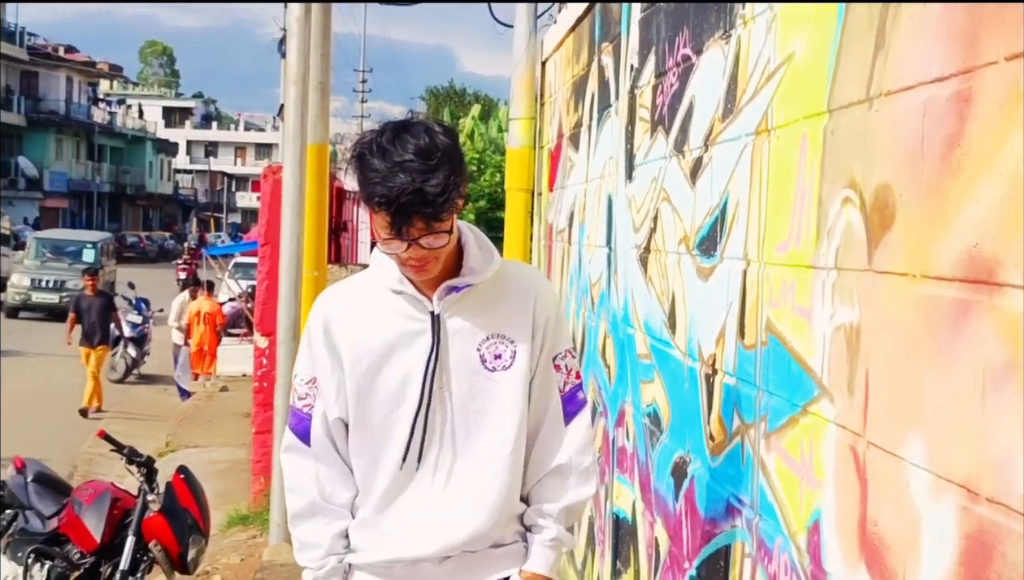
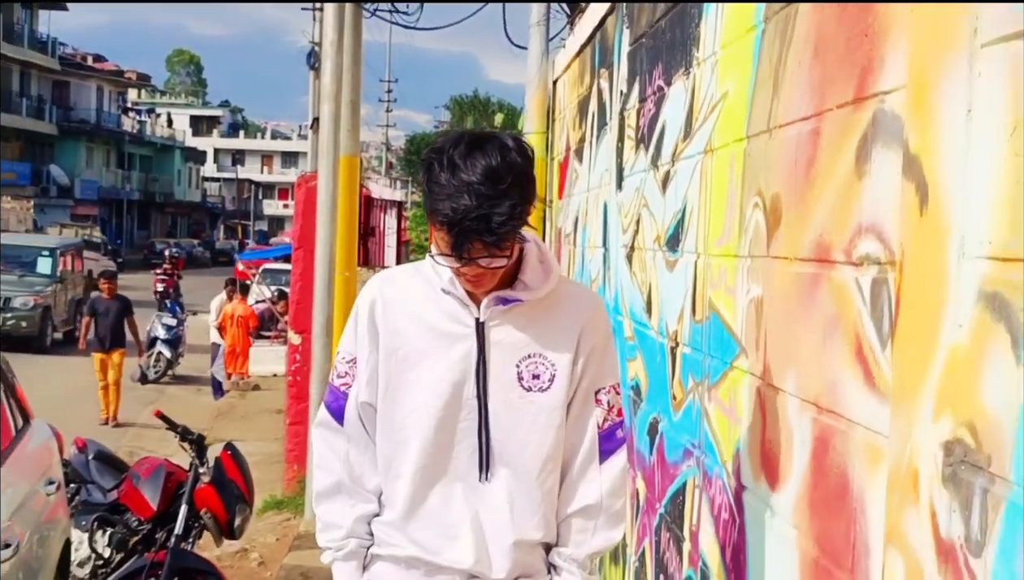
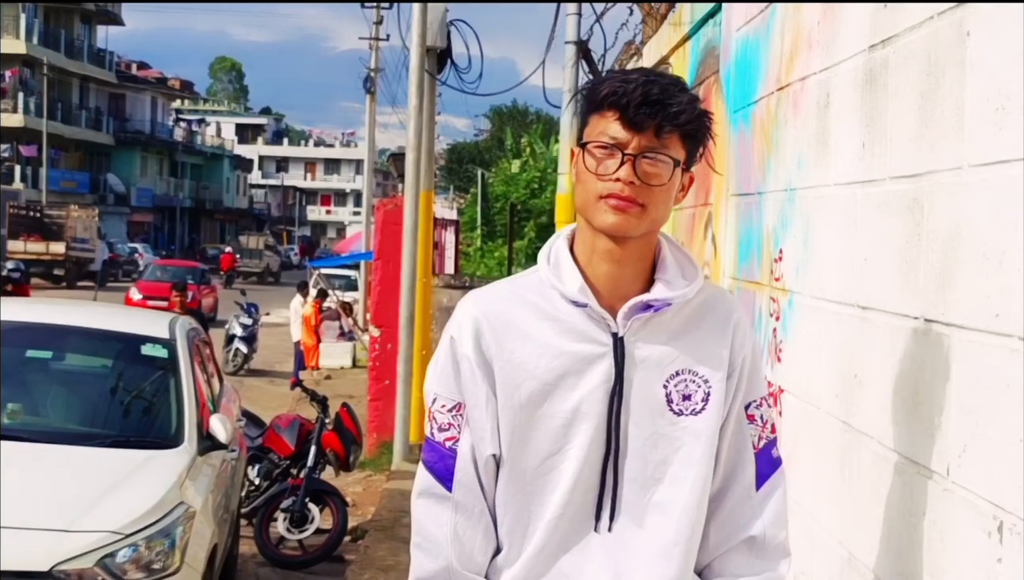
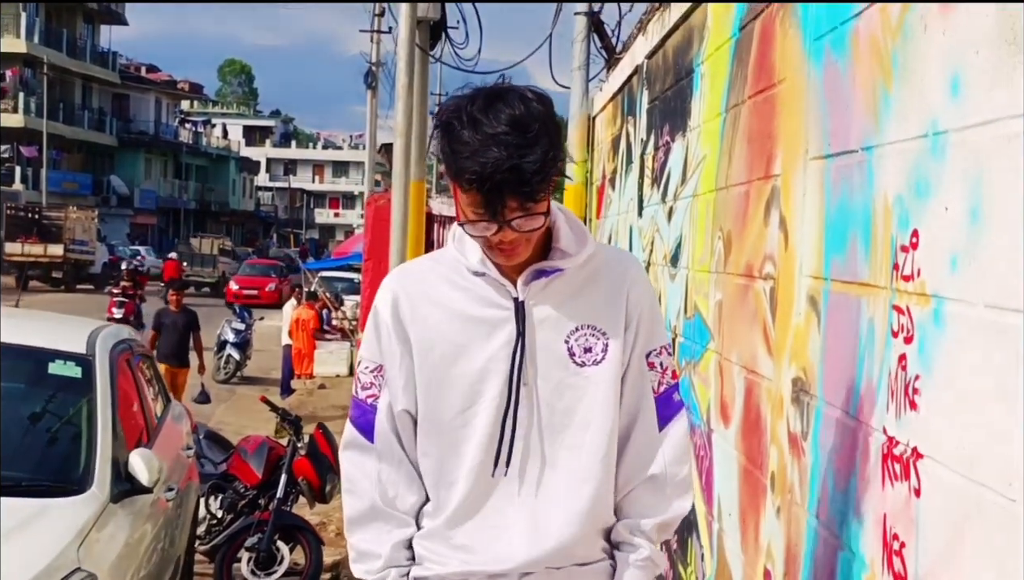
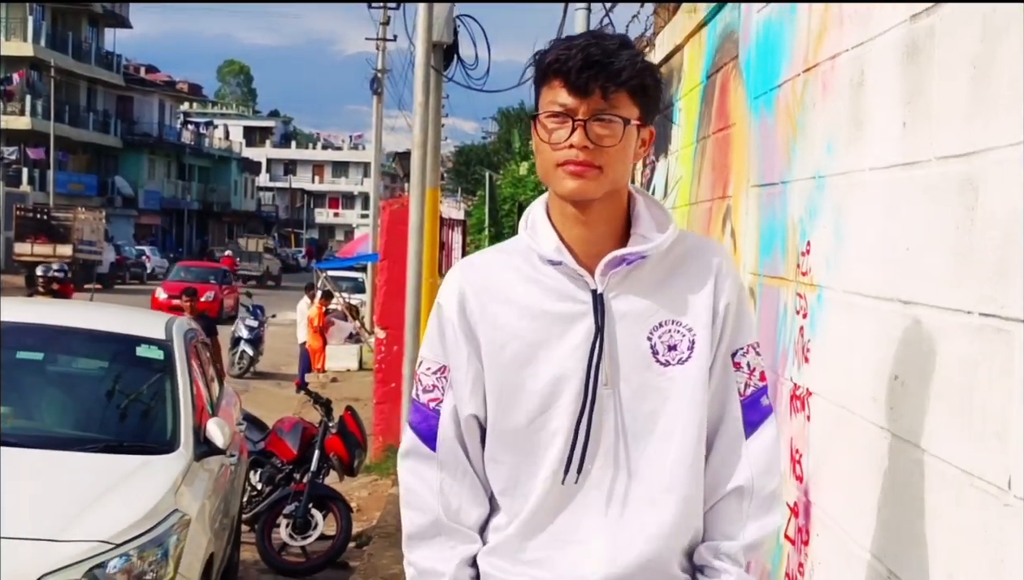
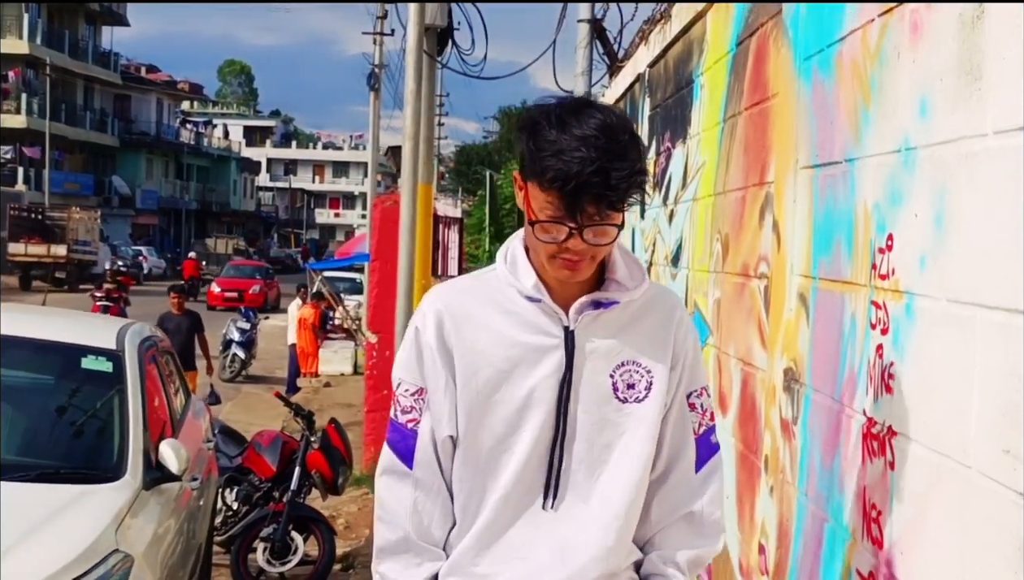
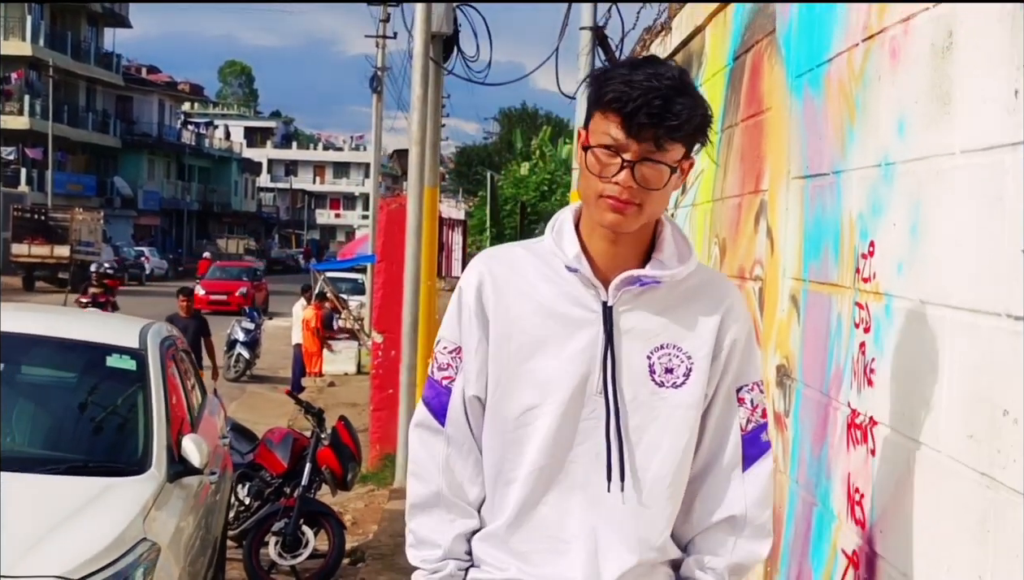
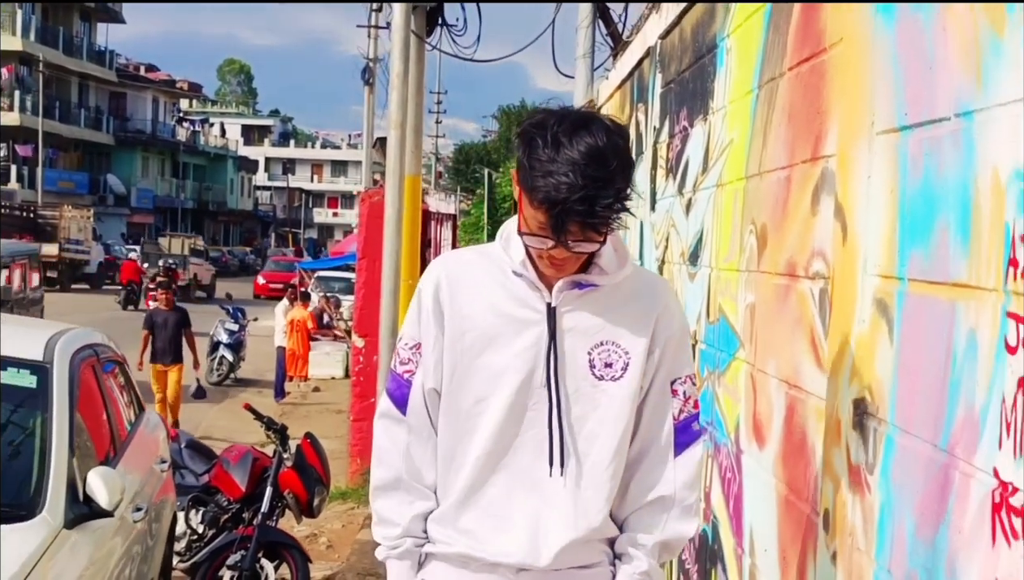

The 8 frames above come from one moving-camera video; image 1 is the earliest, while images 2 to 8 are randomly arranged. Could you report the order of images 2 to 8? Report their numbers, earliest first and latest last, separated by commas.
2, 8, 4, 6, 7, 5, 3
